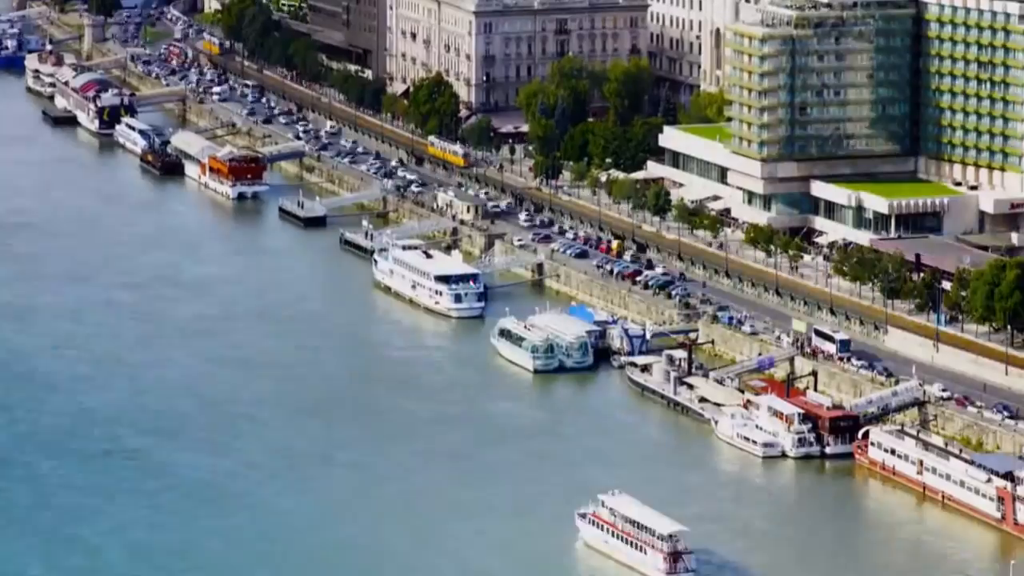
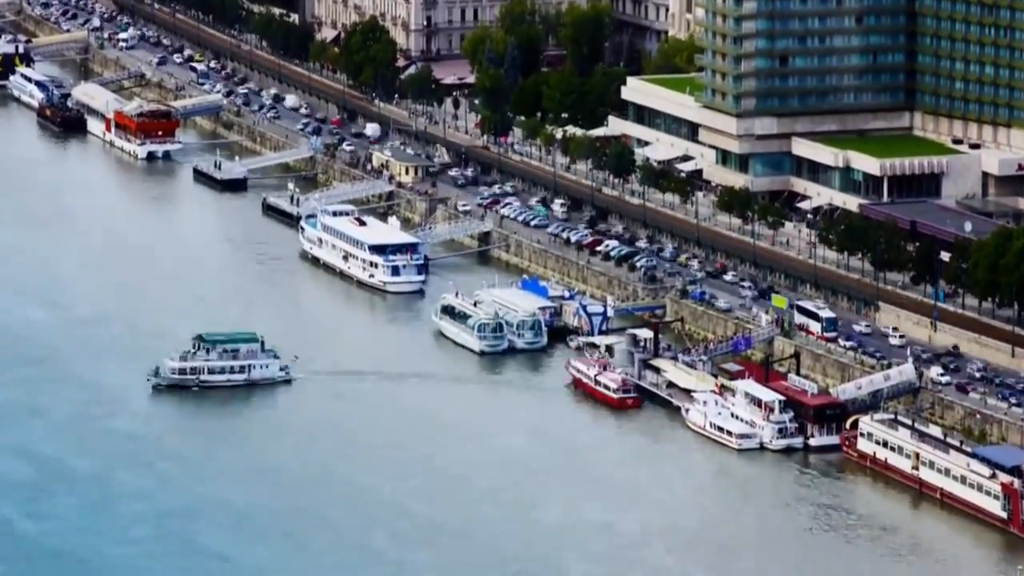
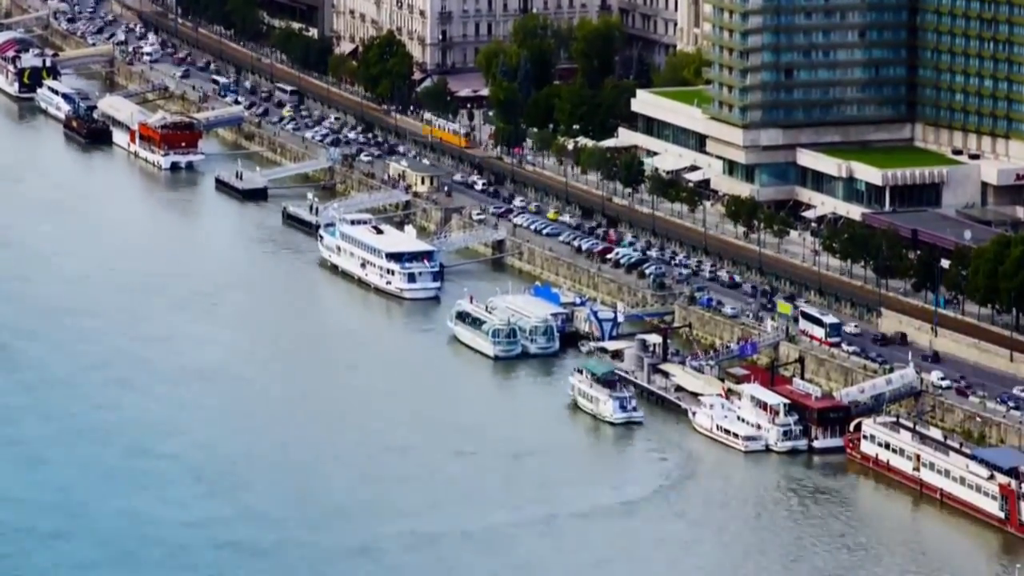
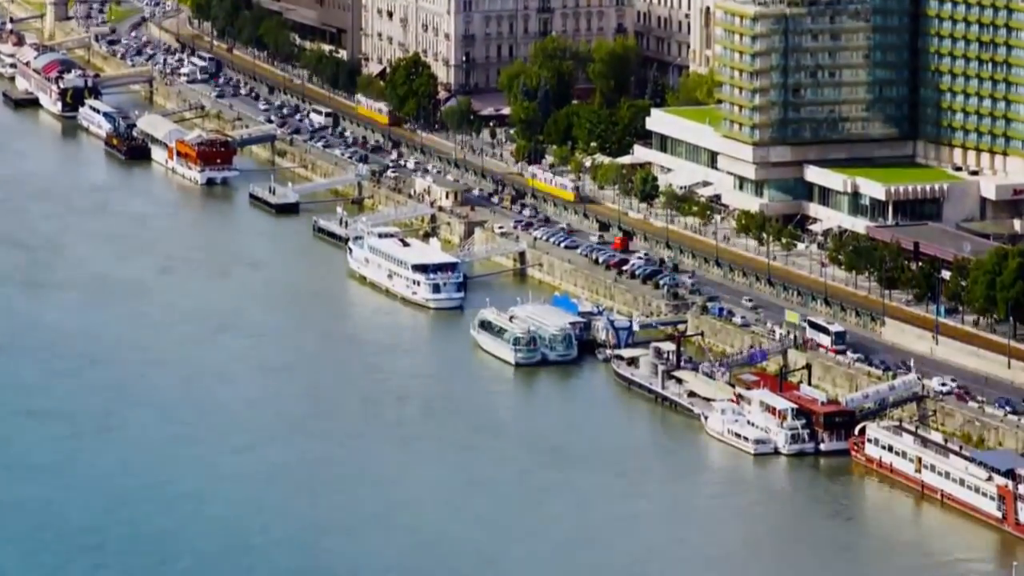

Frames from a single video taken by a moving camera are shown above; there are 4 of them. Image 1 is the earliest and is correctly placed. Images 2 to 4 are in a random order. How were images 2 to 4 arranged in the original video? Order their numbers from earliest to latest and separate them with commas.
4, 3, 2
